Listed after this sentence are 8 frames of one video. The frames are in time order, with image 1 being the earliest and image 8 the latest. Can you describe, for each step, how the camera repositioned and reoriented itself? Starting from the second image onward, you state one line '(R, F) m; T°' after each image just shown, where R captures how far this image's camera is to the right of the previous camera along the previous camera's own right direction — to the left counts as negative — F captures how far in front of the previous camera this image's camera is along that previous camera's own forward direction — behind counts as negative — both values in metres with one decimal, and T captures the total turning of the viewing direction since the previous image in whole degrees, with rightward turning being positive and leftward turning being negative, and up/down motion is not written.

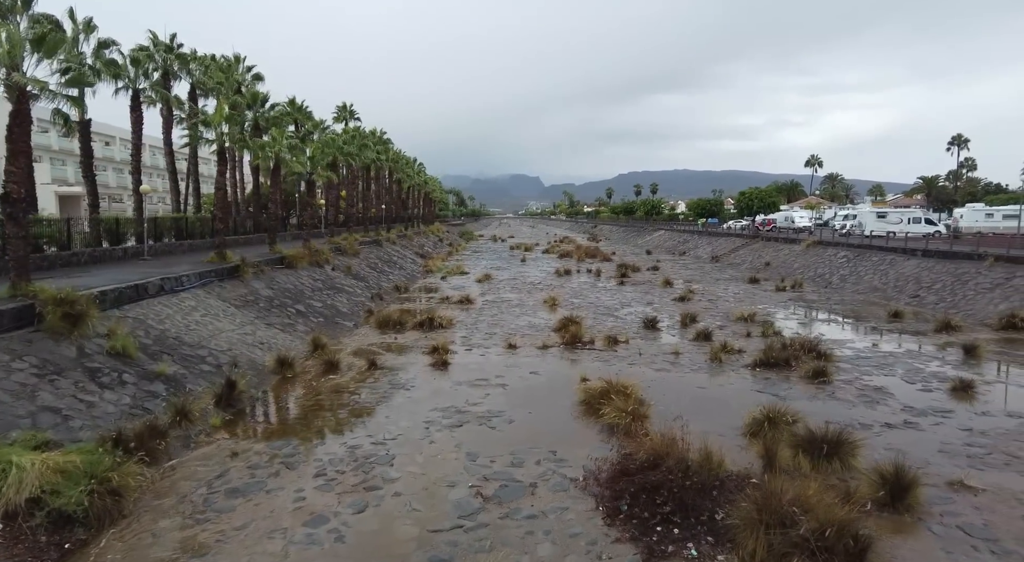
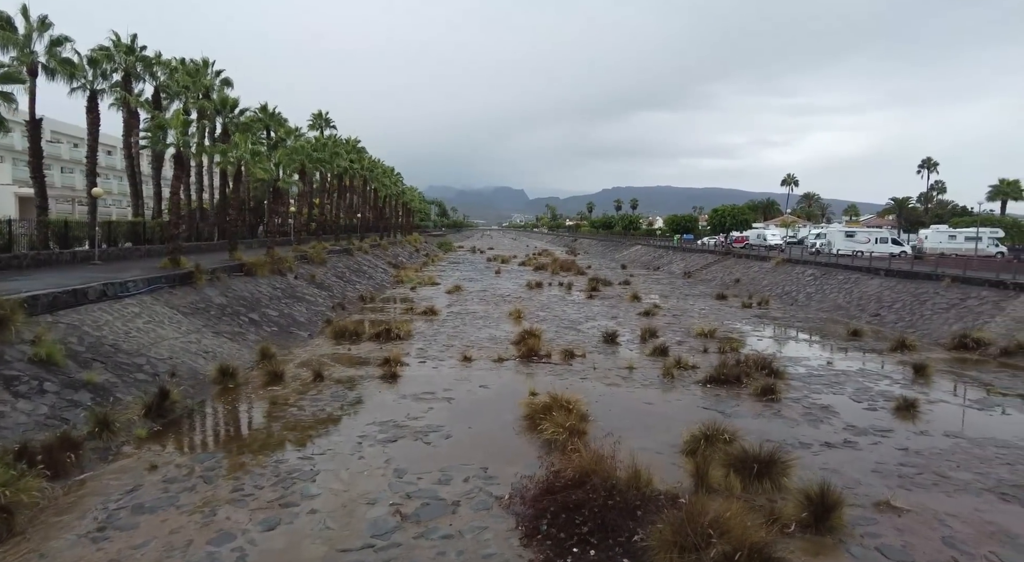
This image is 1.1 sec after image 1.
(+0.7, +0.1) m; +2°
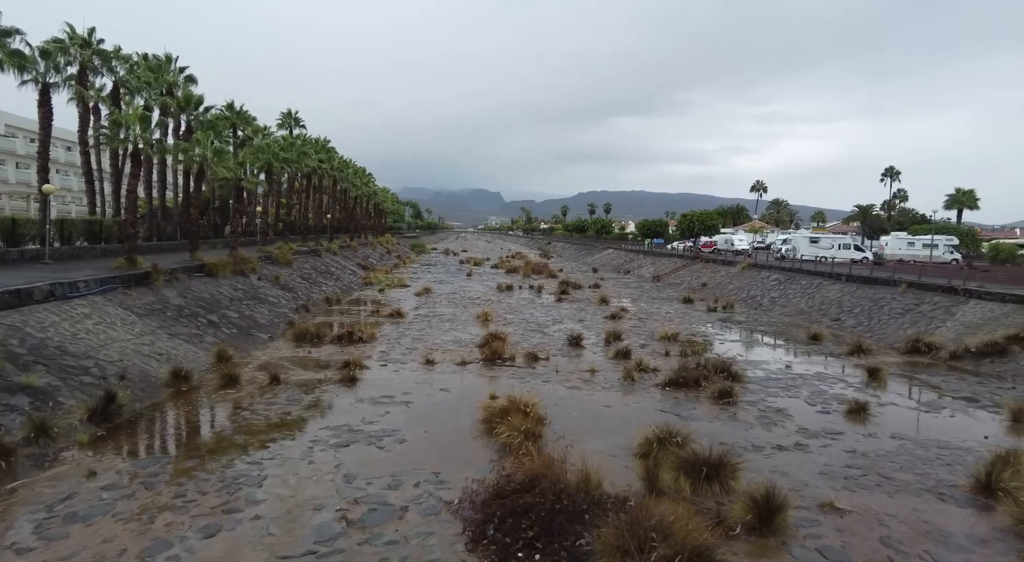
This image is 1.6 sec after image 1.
(+0.3, 0.0) m; +2°
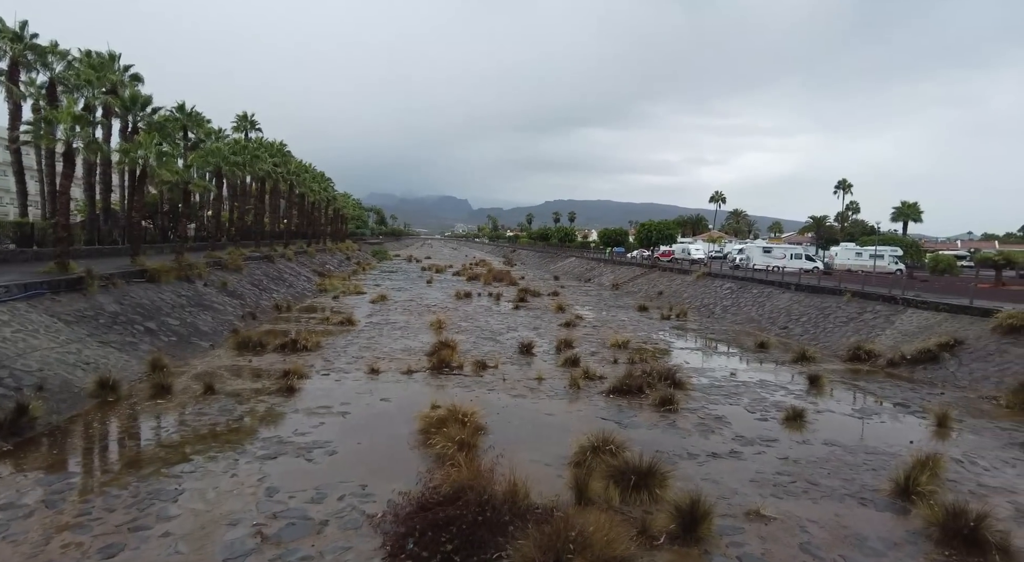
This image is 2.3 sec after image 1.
(+0.5, +0.1) m; +3°
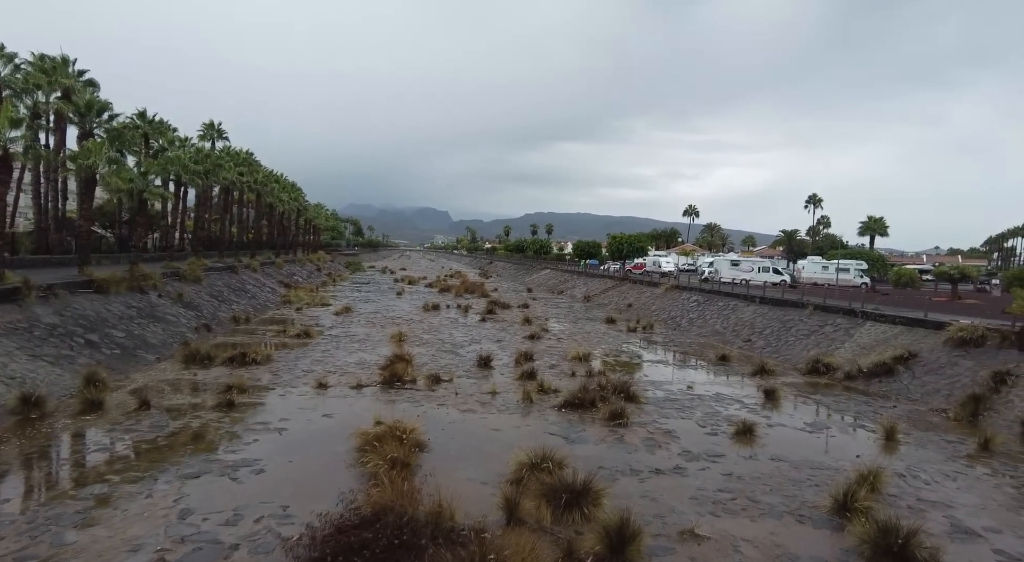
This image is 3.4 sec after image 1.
(+0.6, +0.2) m; +2°
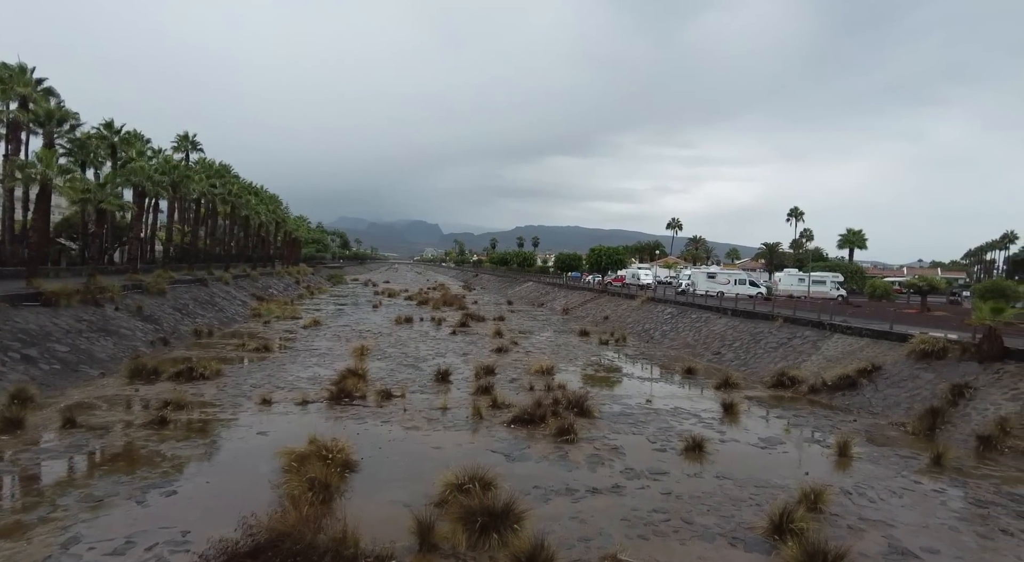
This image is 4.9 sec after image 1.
(+0.9, +0.4) m; +1°
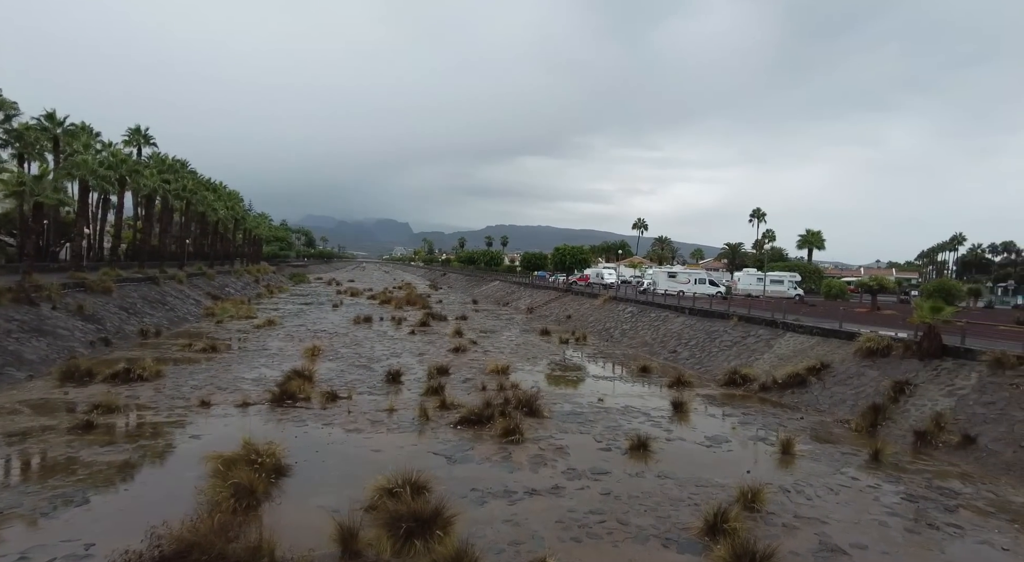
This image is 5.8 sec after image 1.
(+0.5, +0.2) m; +3°
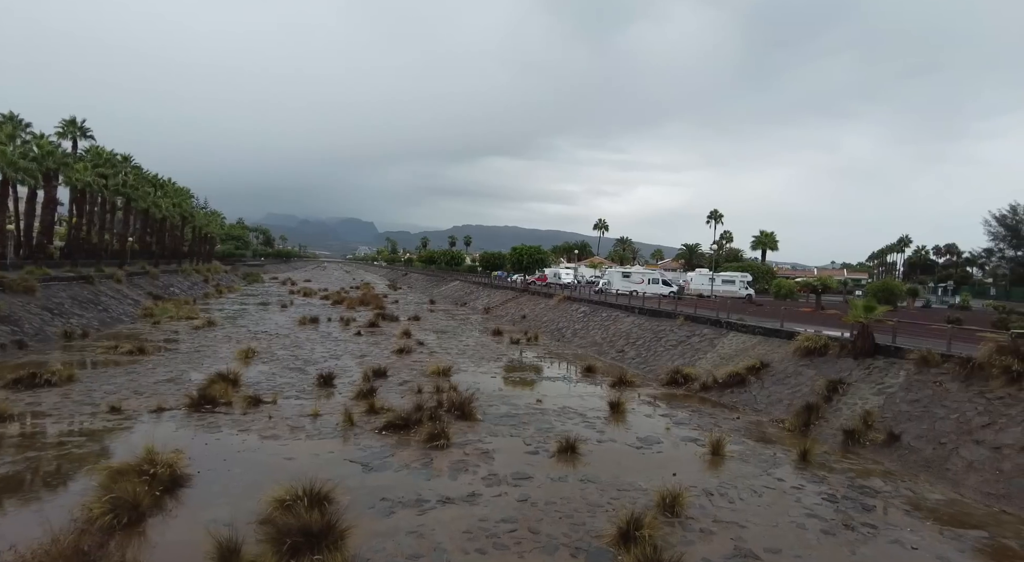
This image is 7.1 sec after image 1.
(+0.8, +0.4) m; +3°
